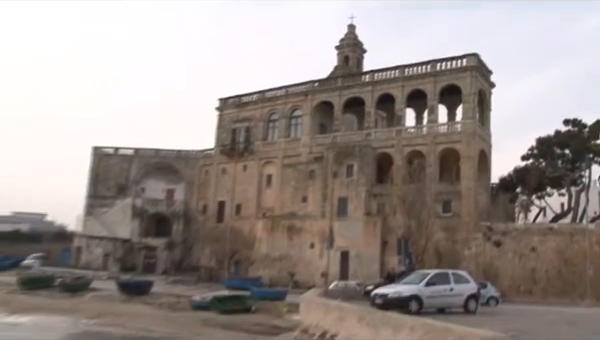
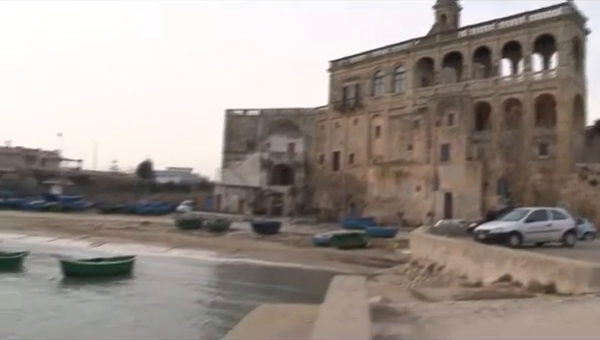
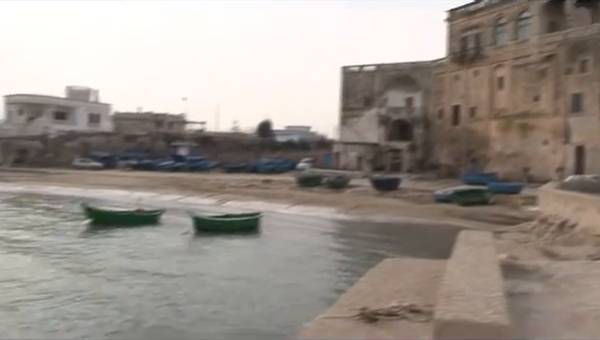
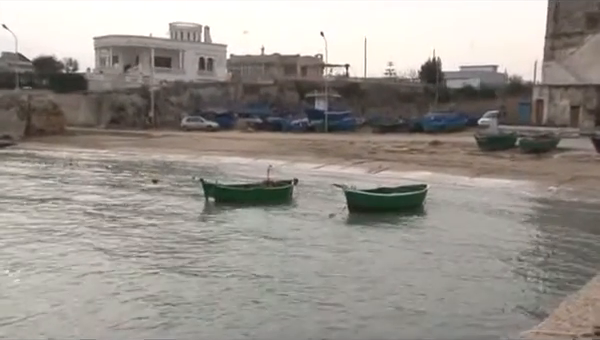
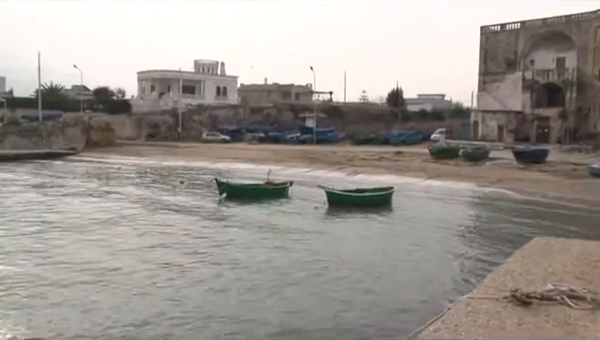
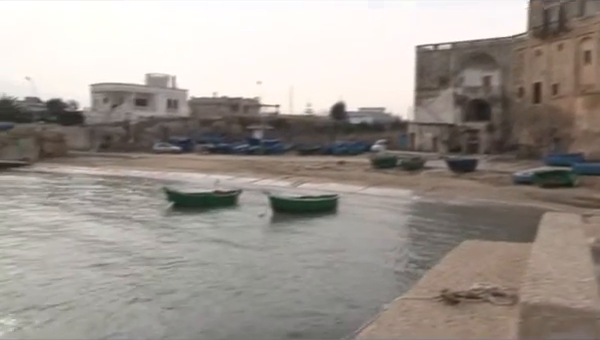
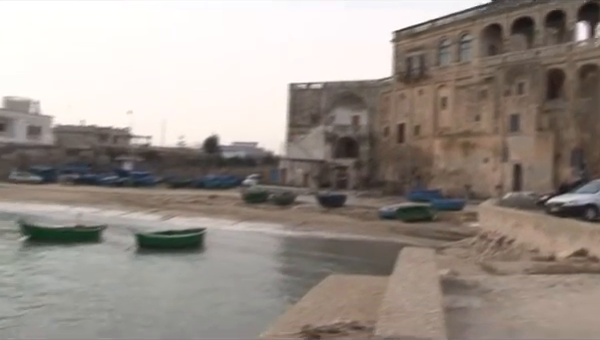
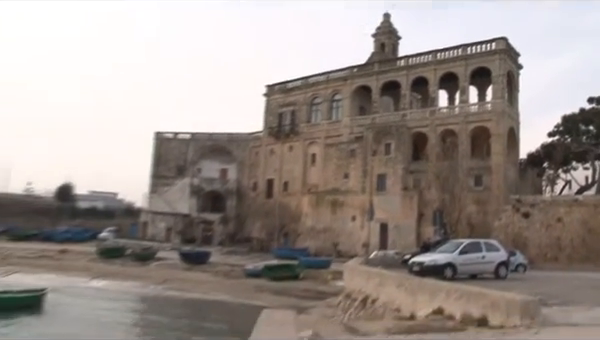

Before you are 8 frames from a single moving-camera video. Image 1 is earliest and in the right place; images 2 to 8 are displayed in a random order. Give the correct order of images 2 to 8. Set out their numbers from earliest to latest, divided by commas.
8, 2, 7, 3, 6, 5, 4
